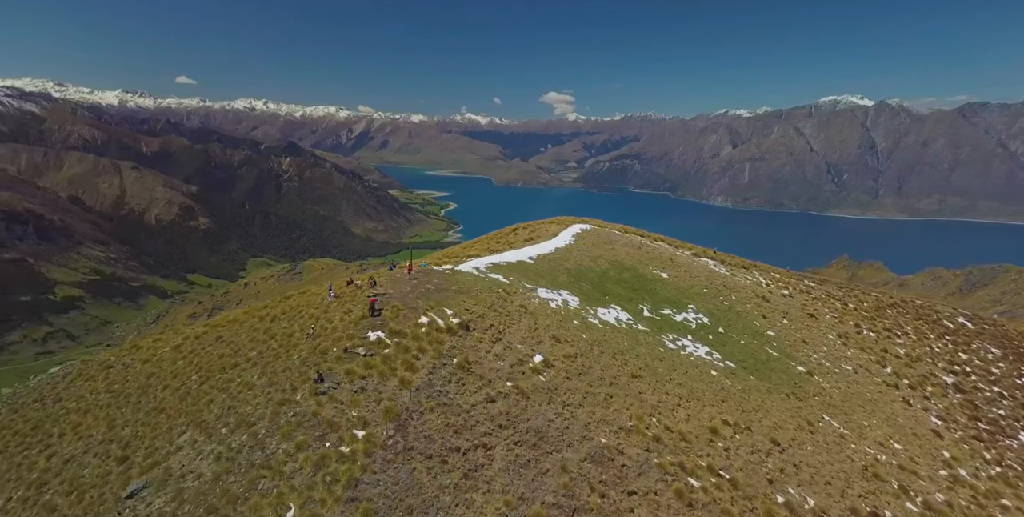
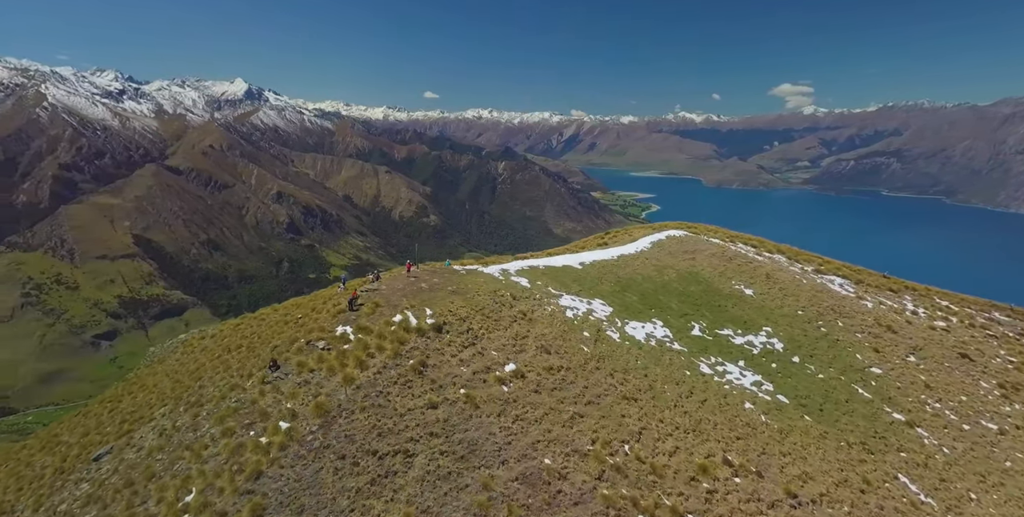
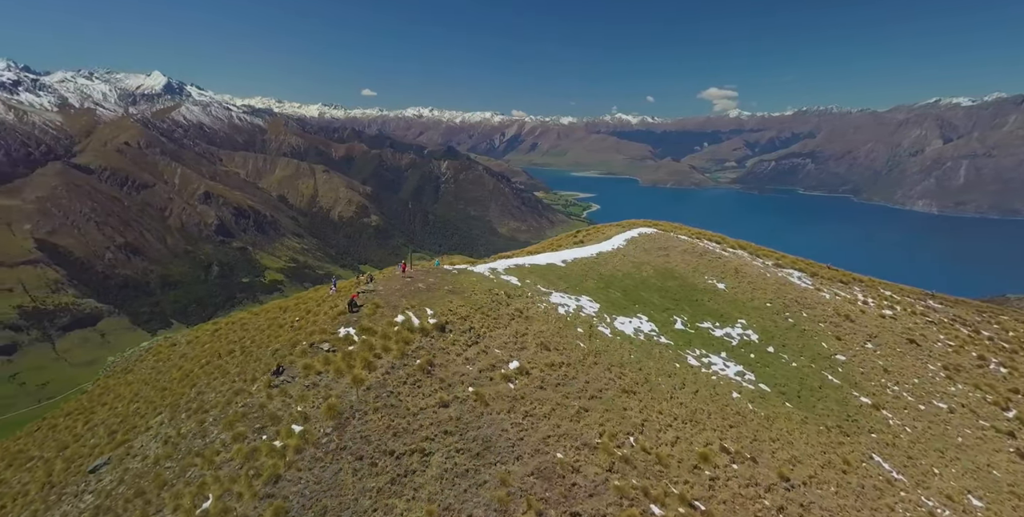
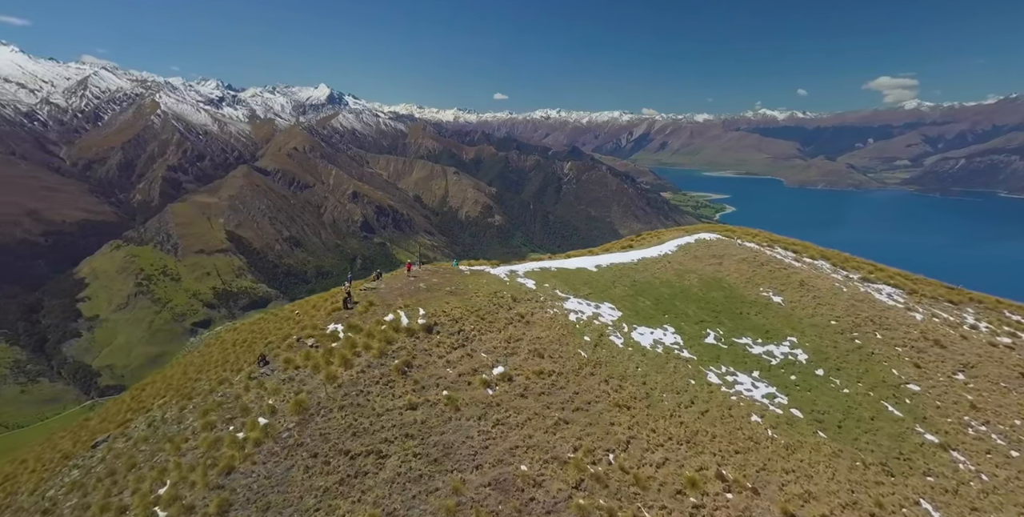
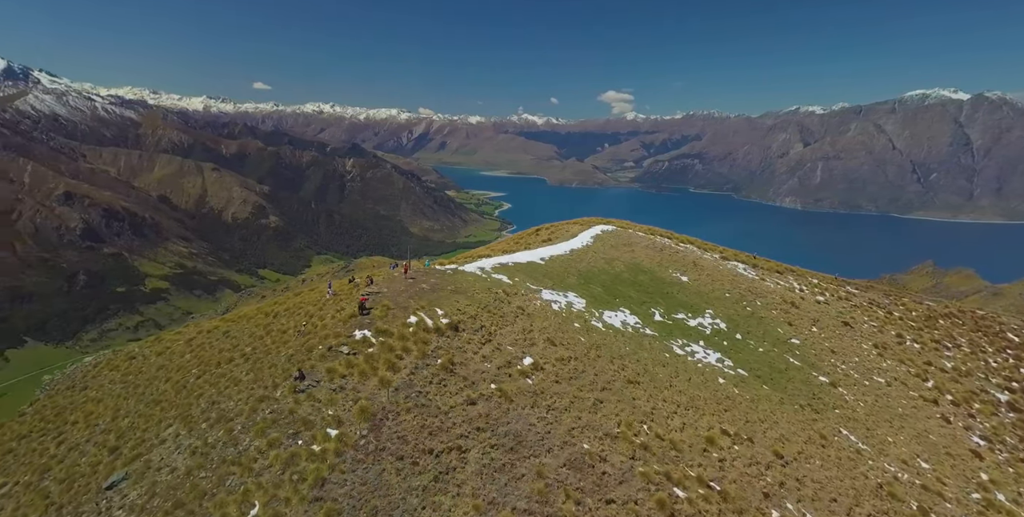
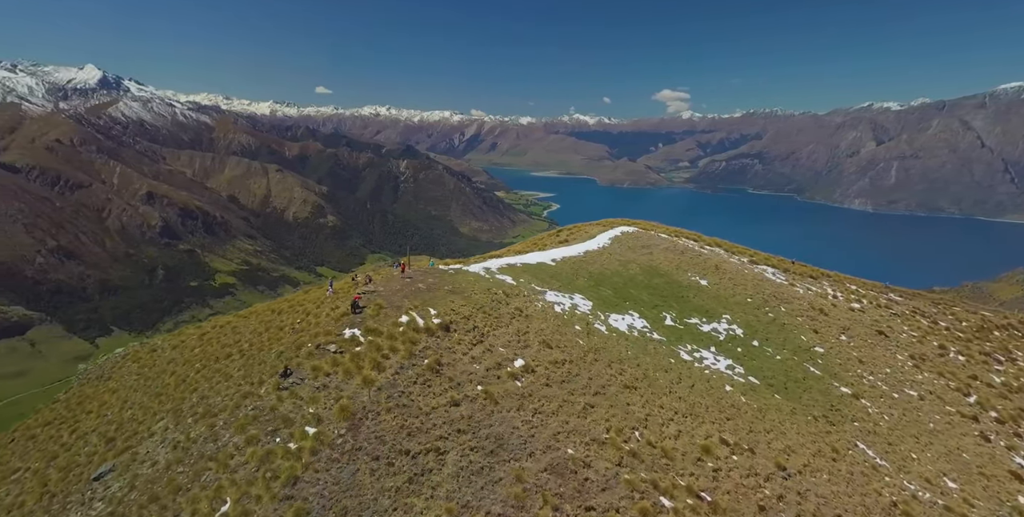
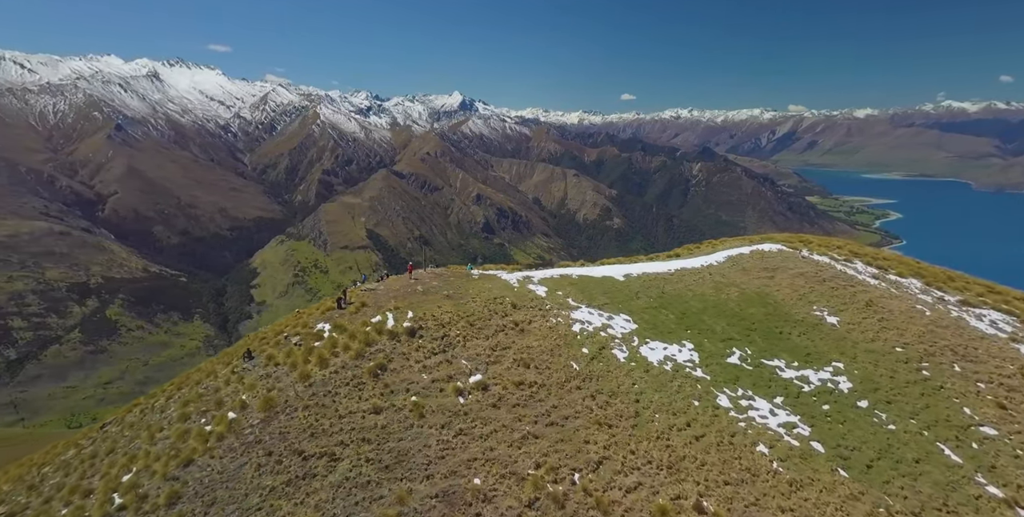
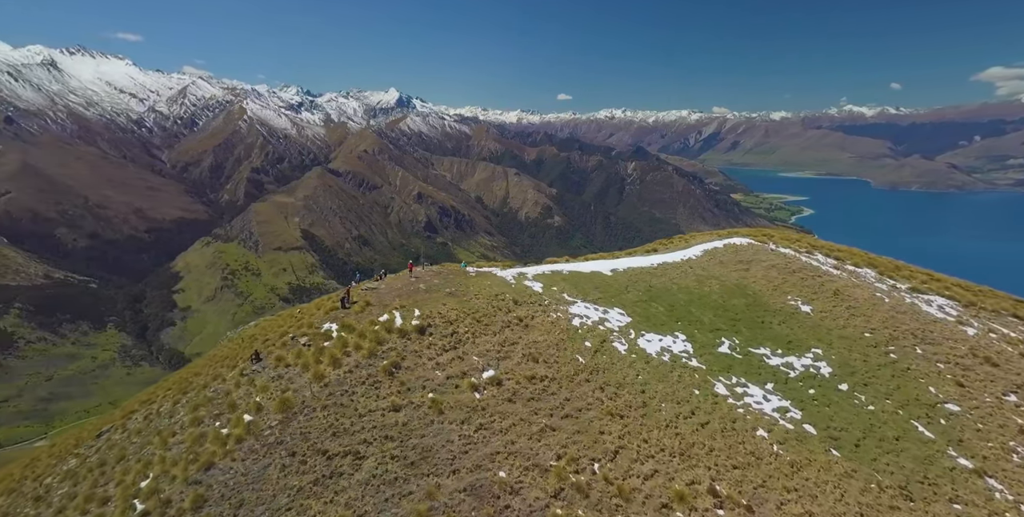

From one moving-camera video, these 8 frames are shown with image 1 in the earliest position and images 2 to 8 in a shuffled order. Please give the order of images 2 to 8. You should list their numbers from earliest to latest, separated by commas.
5, 6, 3, 2, 4, 8, 7
